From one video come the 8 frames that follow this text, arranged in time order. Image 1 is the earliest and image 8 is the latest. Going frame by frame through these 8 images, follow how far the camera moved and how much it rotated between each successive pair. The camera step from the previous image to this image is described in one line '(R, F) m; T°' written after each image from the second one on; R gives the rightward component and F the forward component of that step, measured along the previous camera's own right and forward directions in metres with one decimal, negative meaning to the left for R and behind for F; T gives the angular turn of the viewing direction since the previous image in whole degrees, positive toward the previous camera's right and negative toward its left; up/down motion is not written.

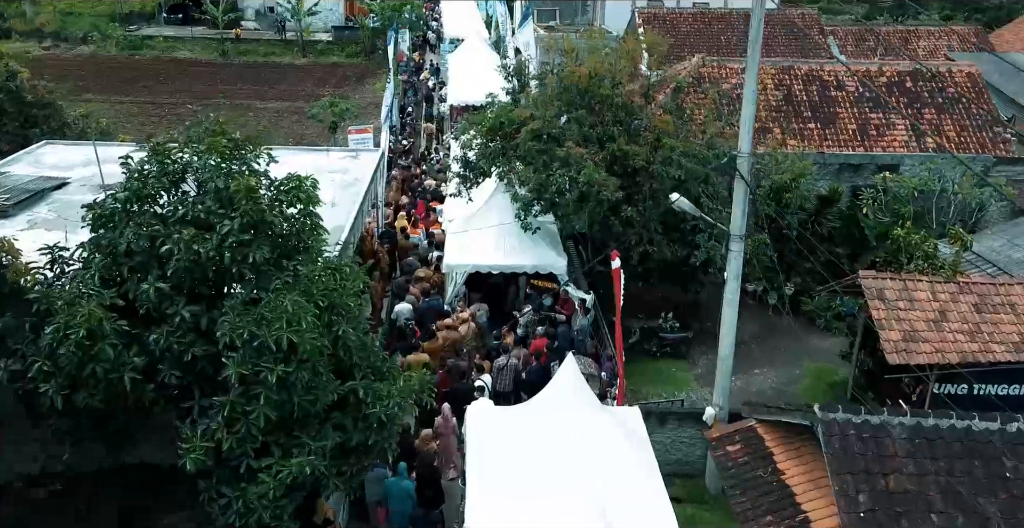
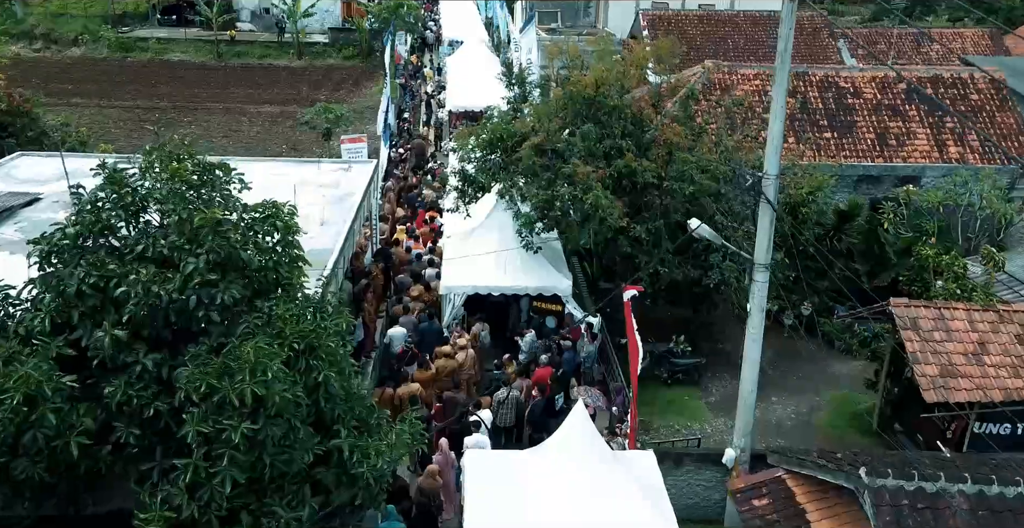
(0.0, +1.0) m; 0°
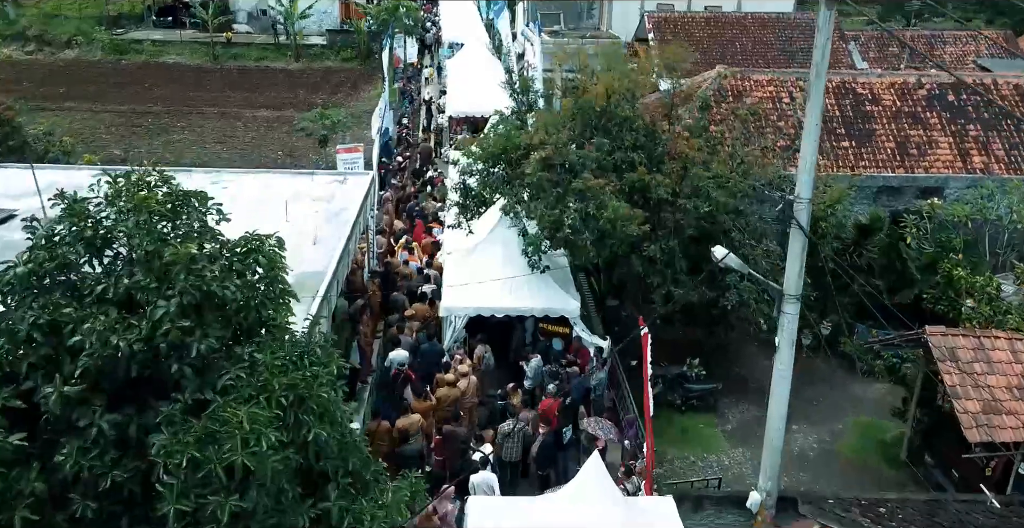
(-0.1, +0.8) m; 0°
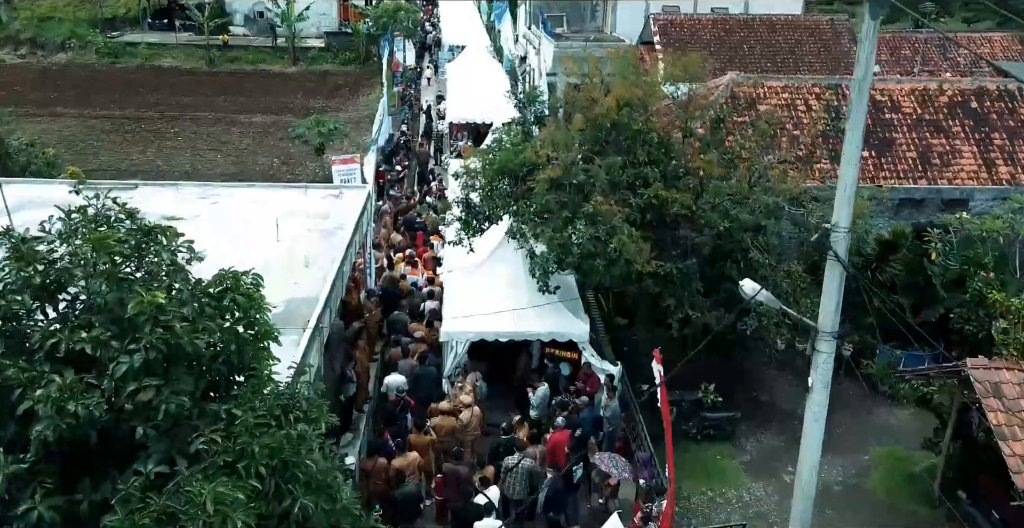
(-0.1, +0.8) m; 0°
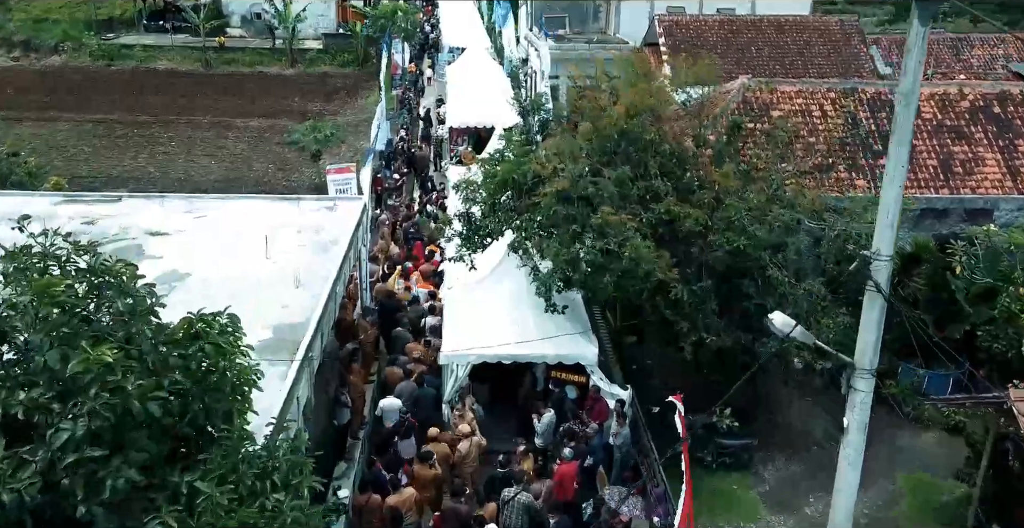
(0.0, +0.8) m; 0°
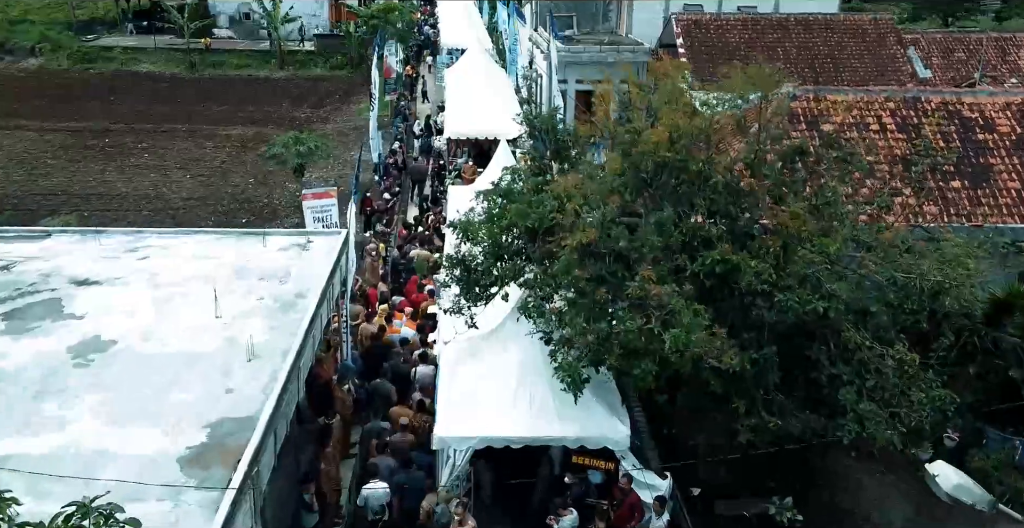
(-0.1, +2.5) m; 0°
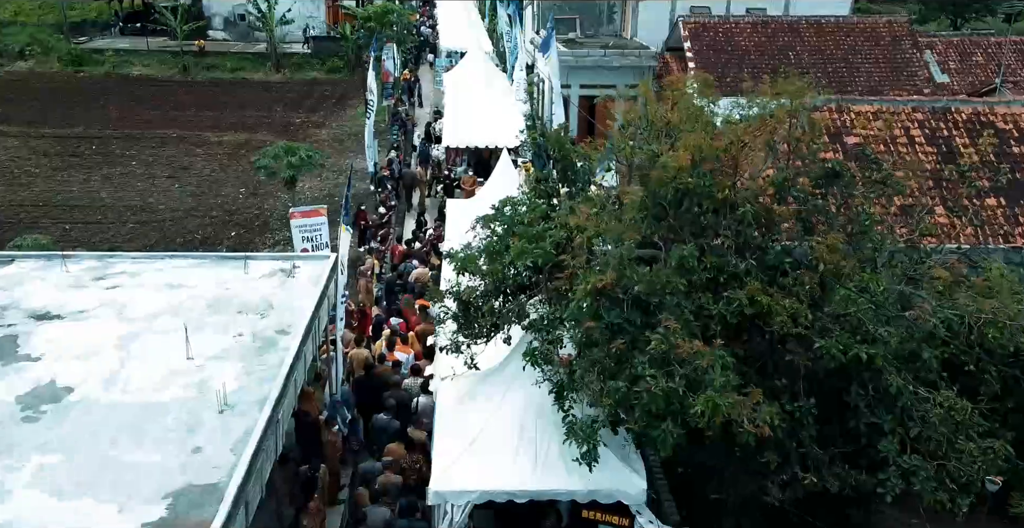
(0.0, +1.0) m; 0°
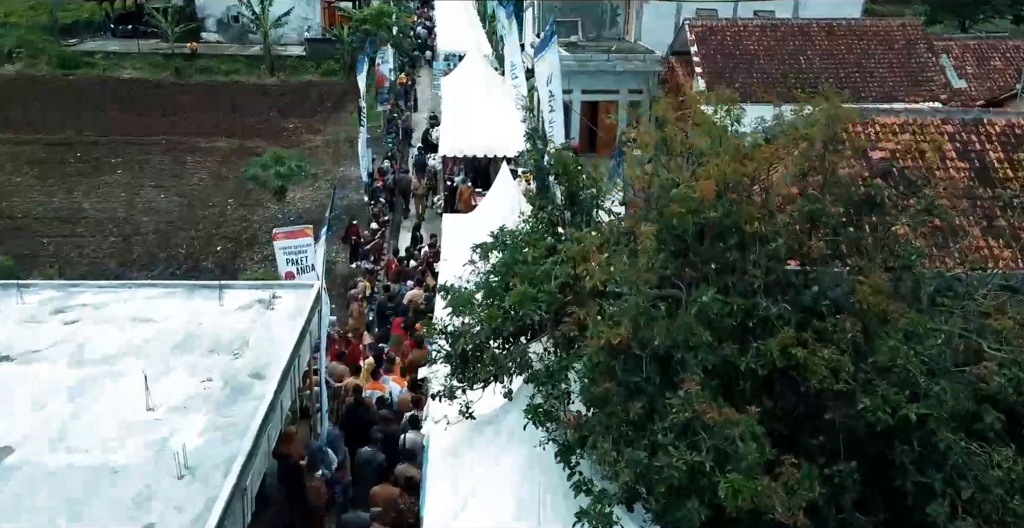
(0.0, +1.0) m; 0°
